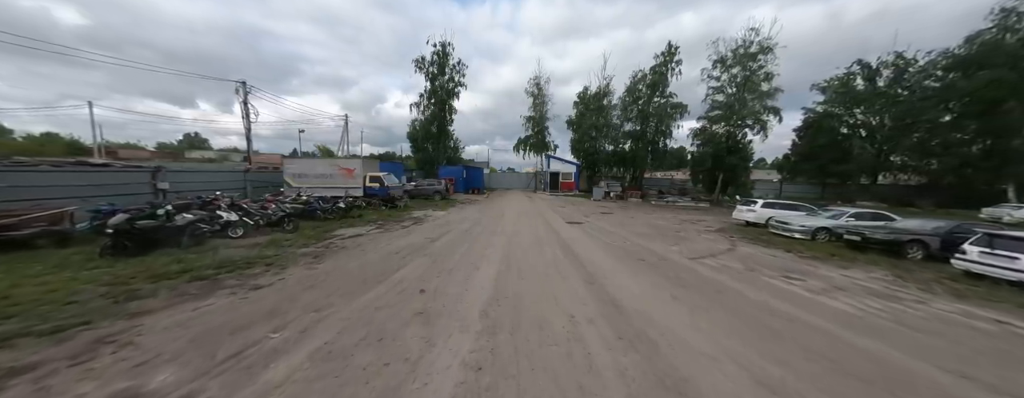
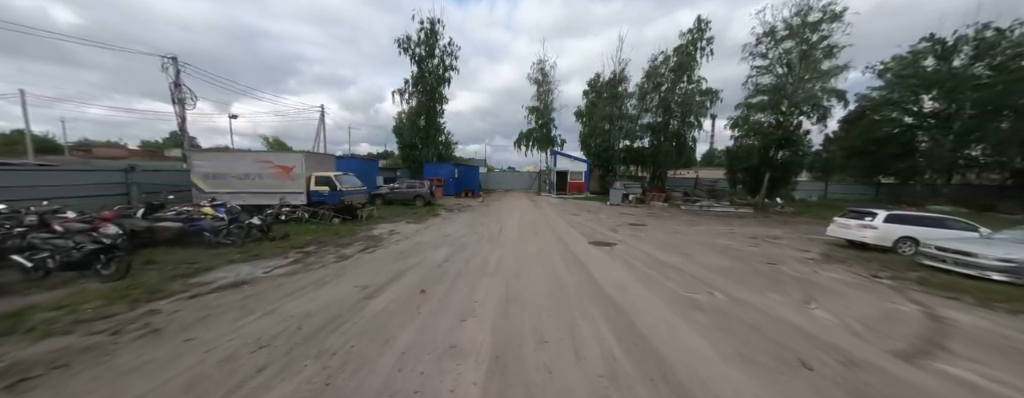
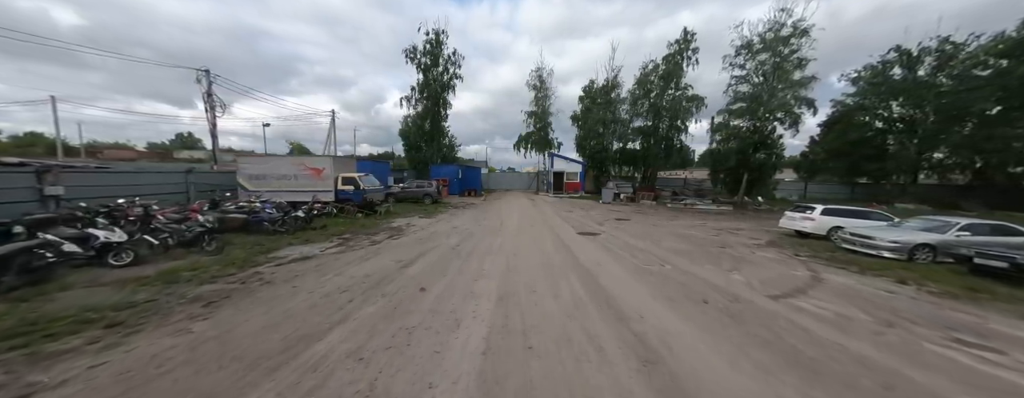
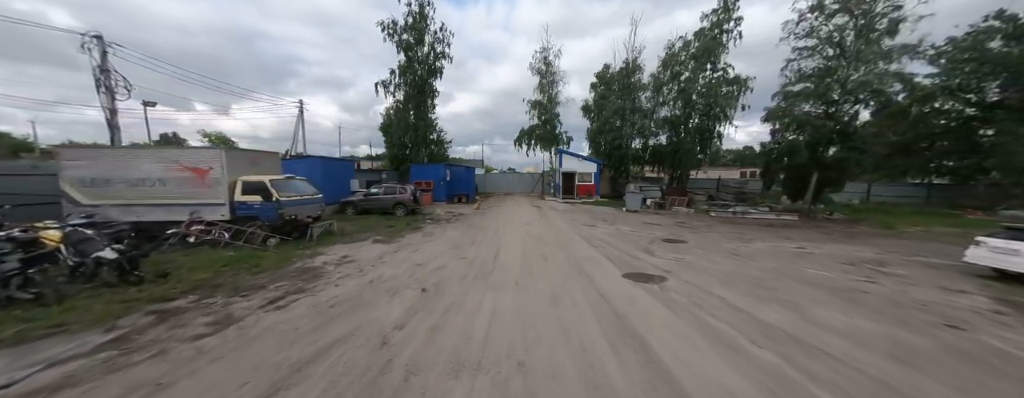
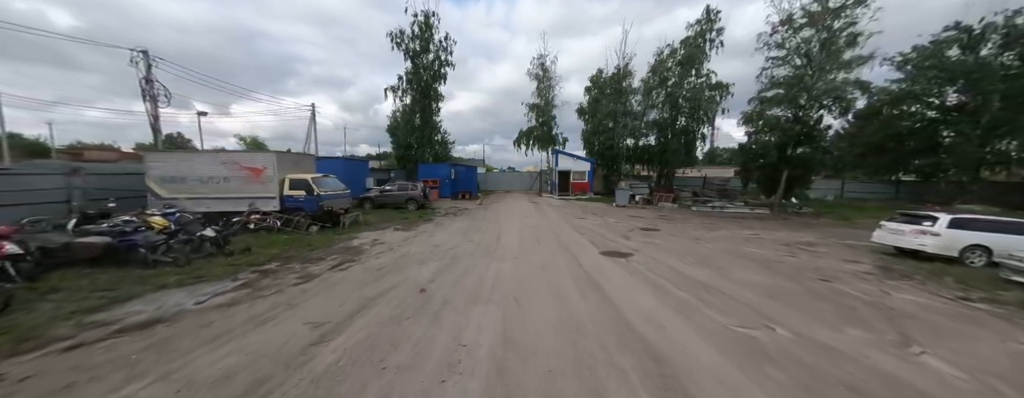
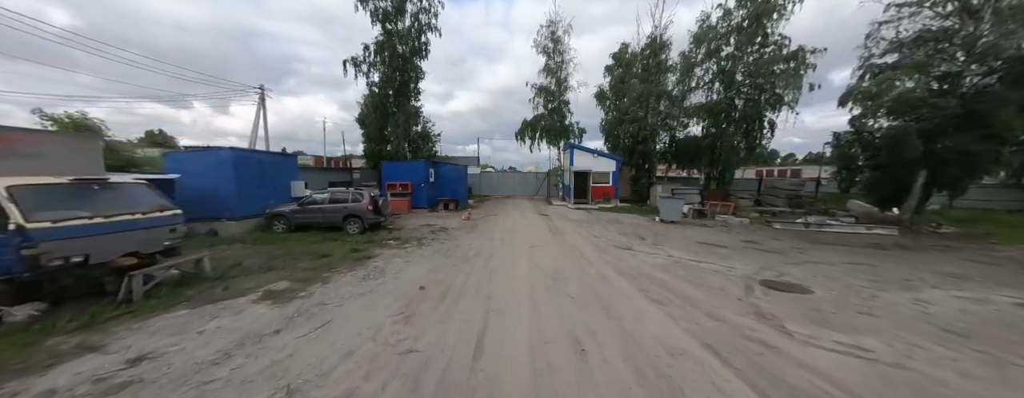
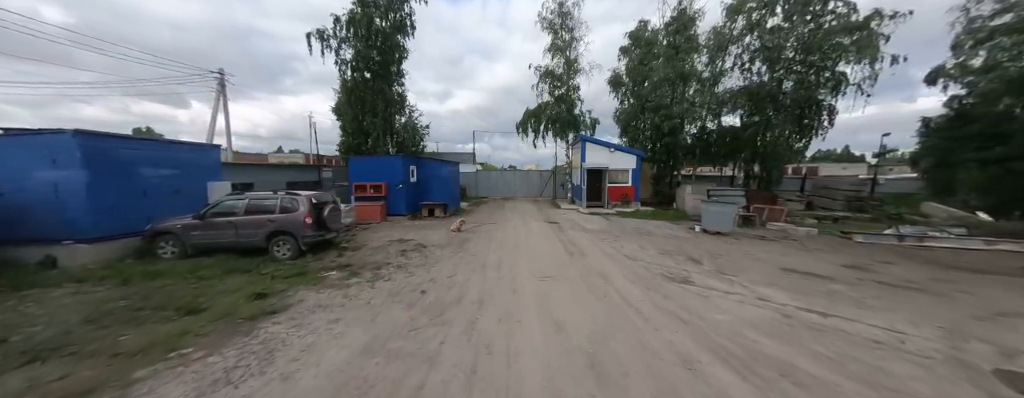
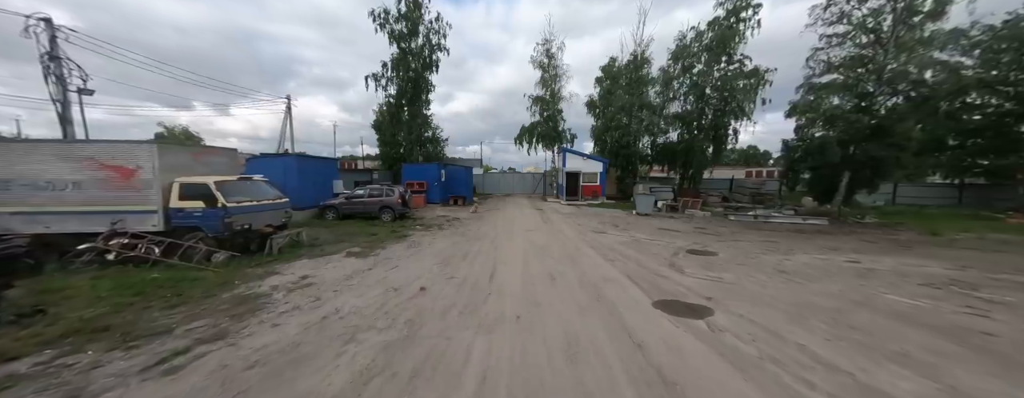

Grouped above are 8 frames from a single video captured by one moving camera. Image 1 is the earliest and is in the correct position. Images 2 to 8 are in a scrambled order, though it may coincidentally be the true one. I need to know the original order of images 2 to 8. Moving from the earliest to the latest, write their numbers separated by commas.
3, 2, 5, 4, 8, 6, 7
